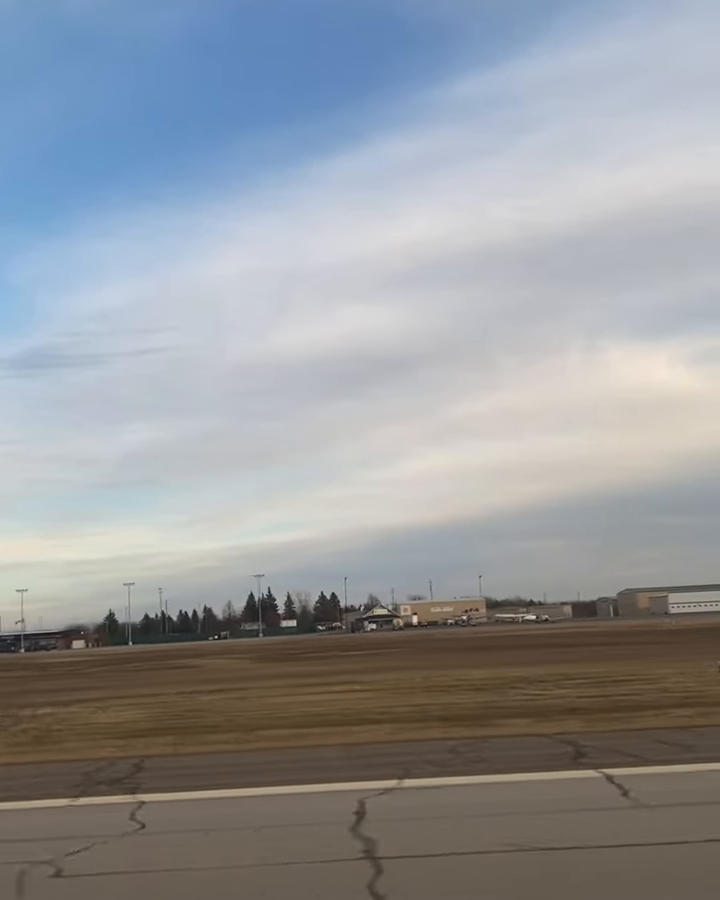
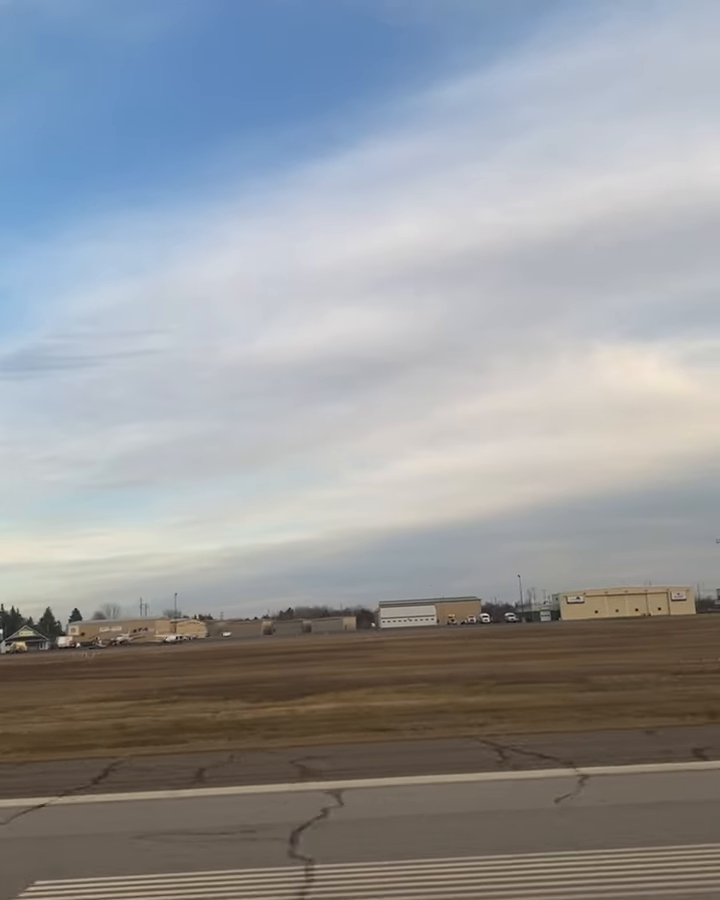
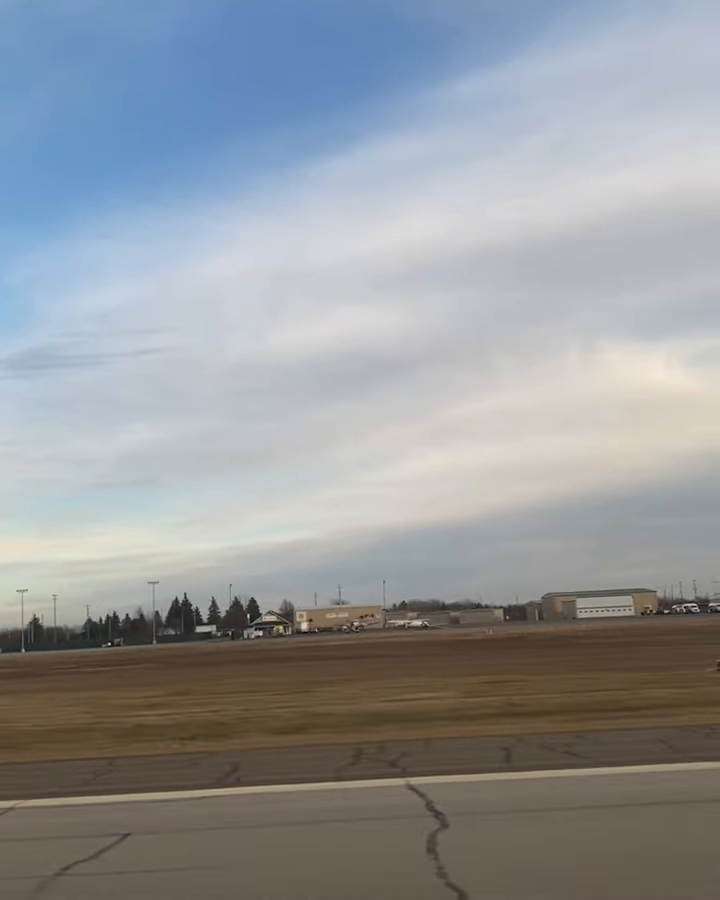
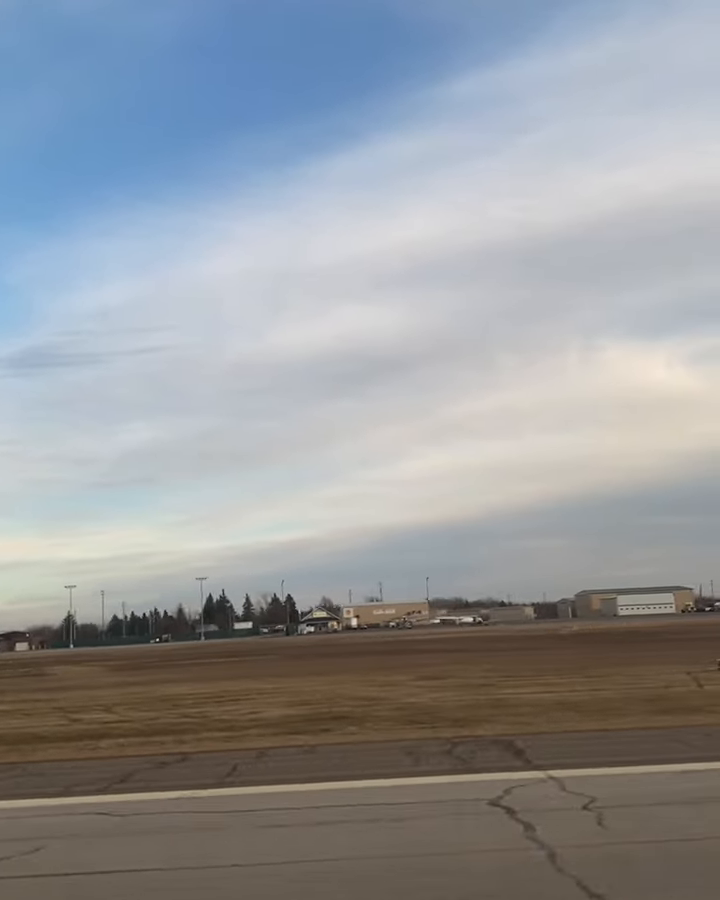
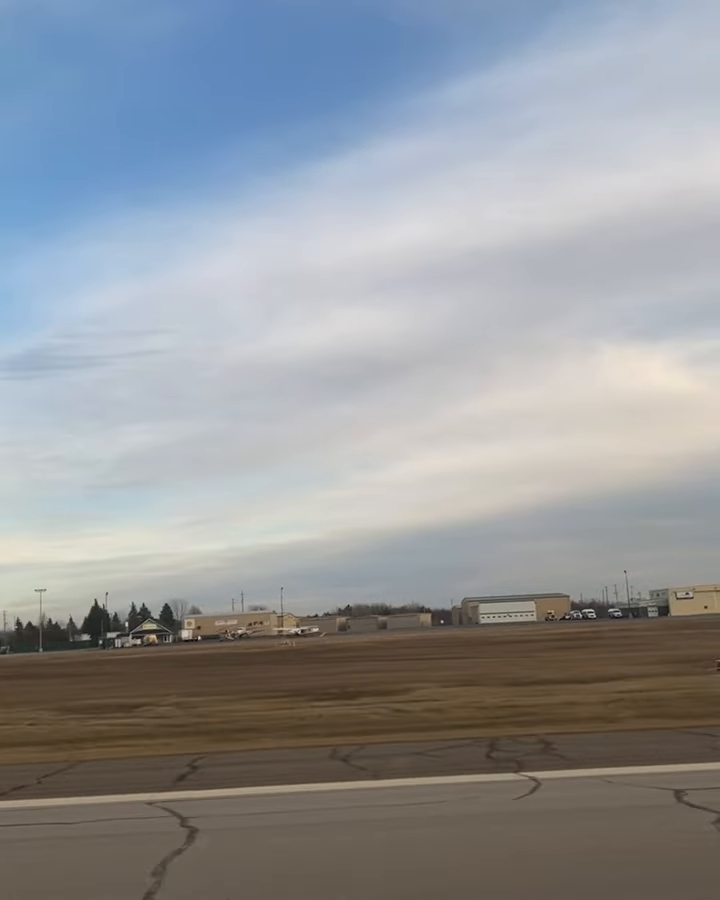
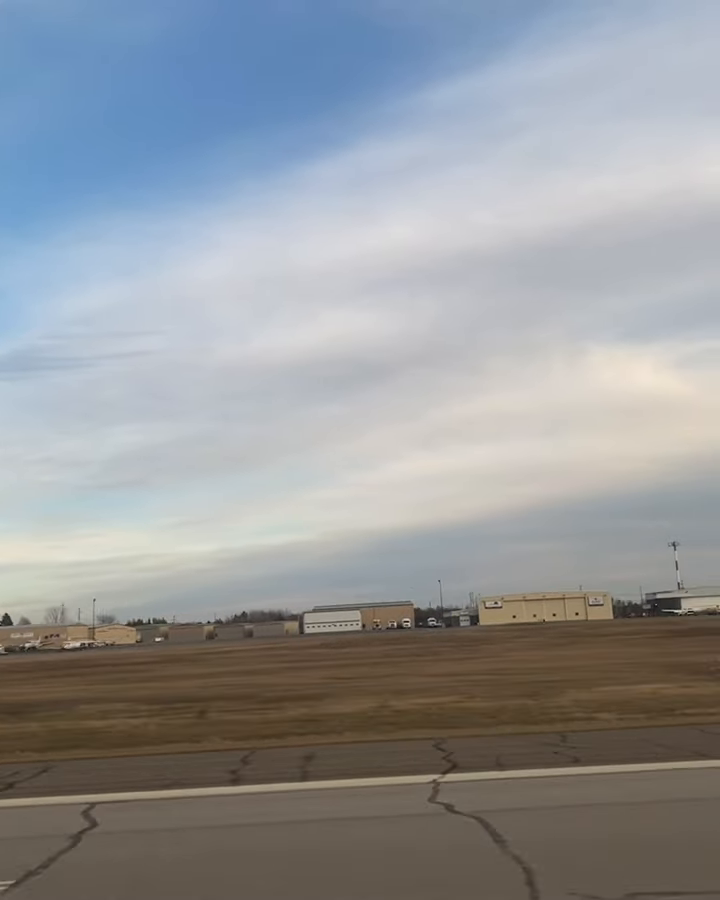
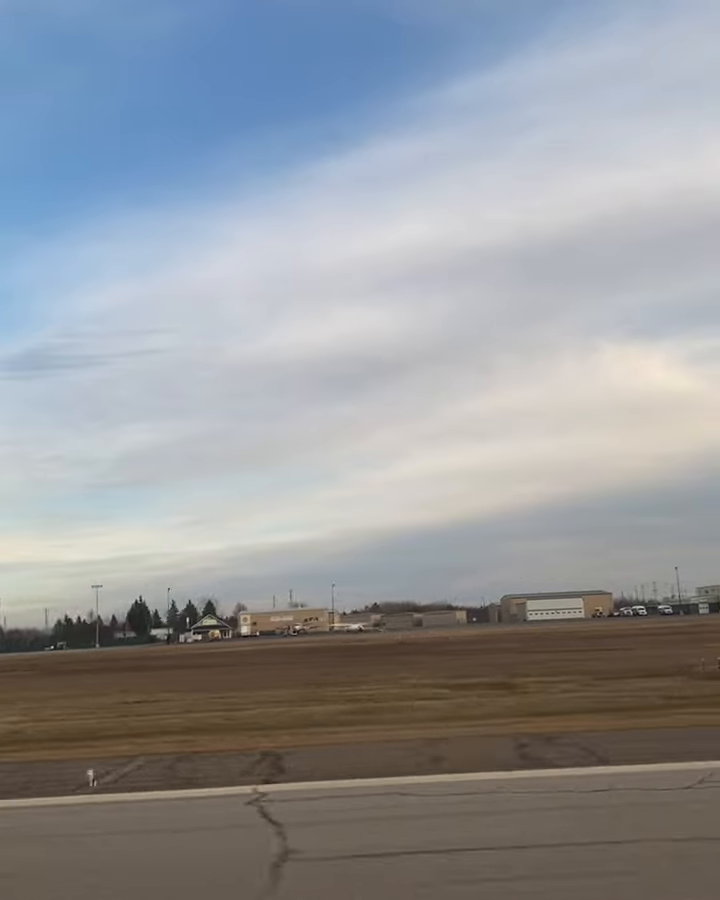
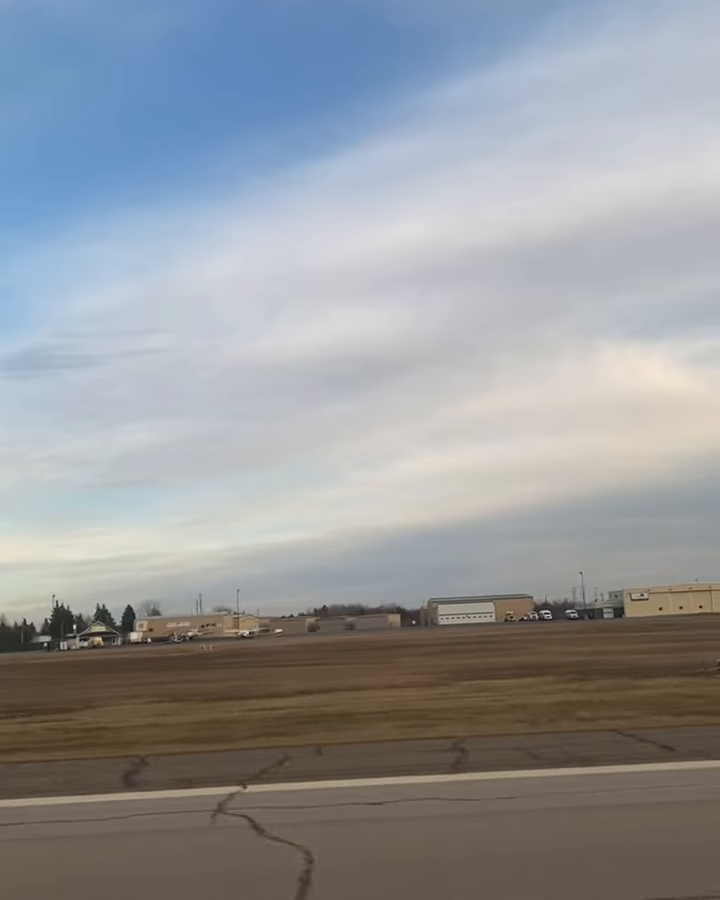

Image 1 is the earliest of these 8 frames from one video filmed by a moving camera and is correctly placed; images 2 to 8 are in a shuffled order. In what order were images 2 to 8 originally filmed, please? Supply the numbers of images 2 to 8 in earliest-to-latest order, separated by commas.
4, 3, 7, 5, 8, 2, 6
